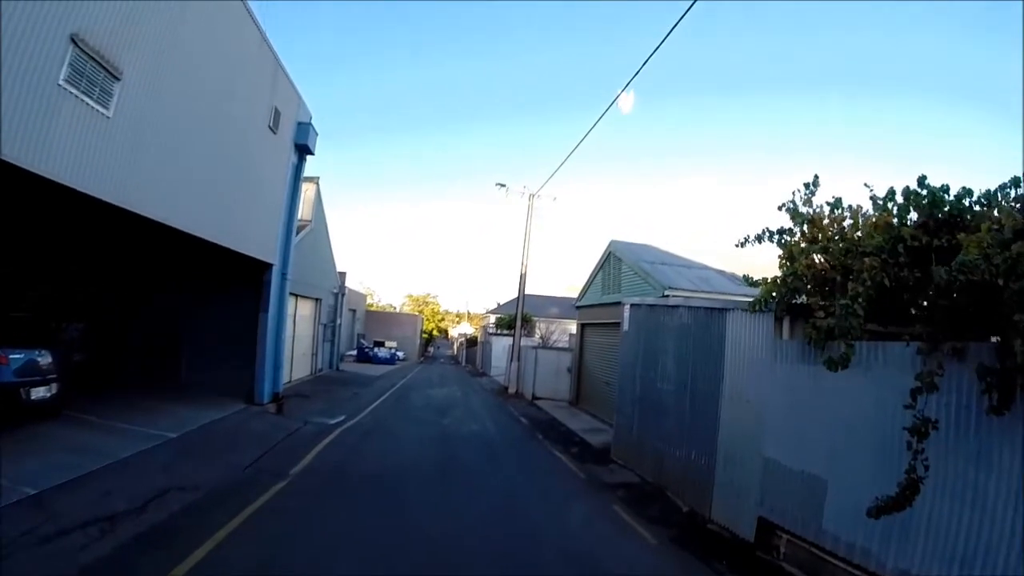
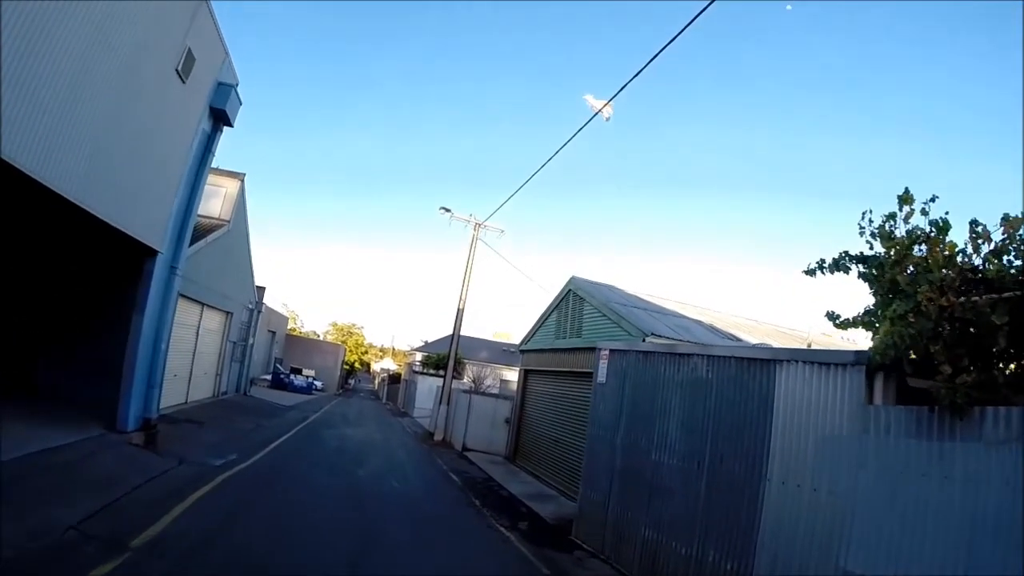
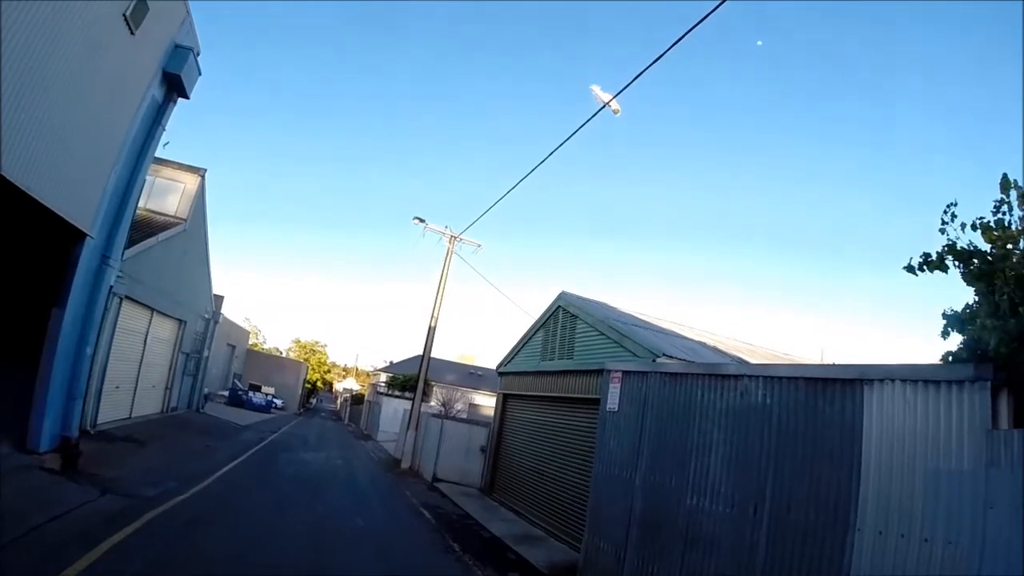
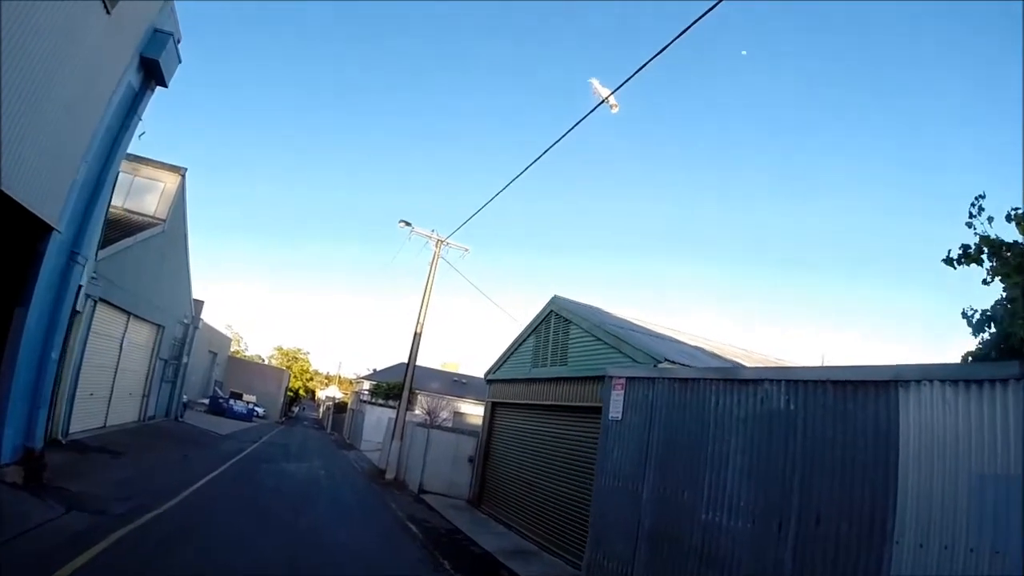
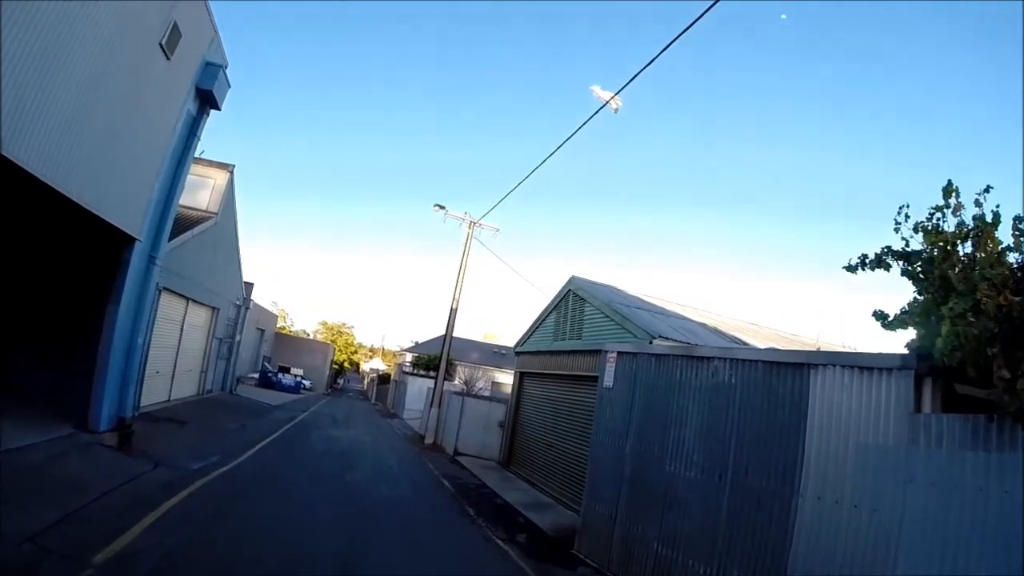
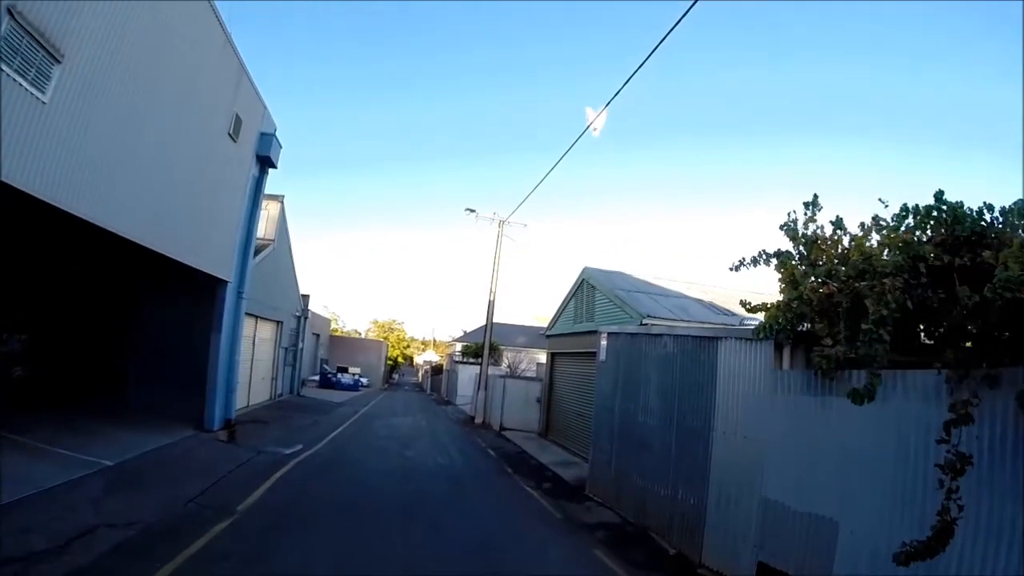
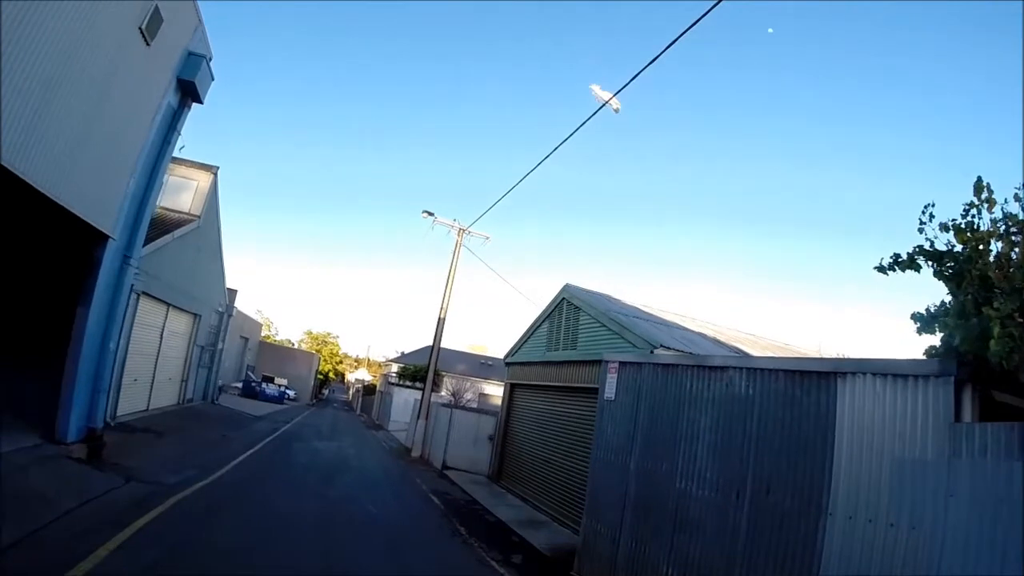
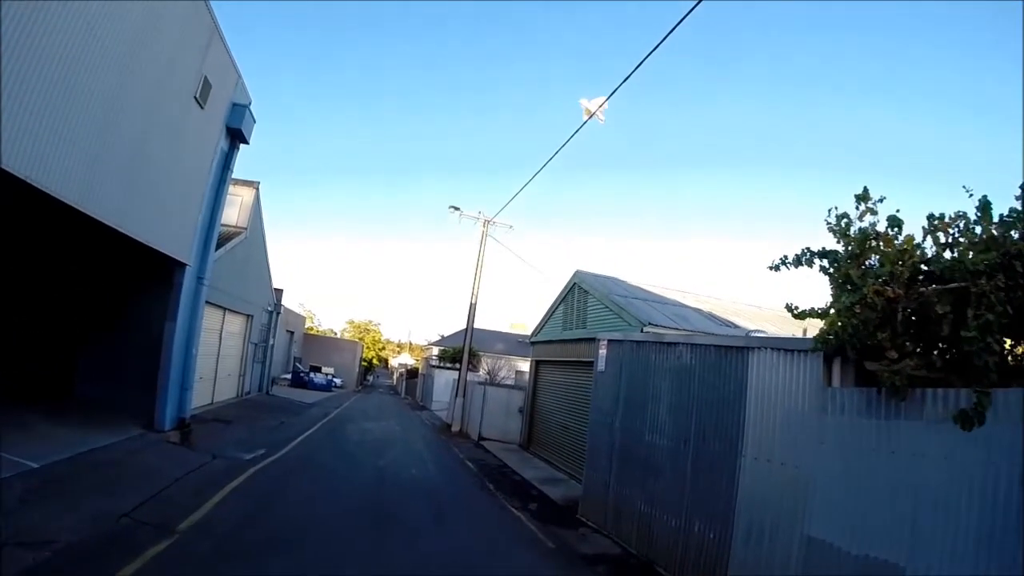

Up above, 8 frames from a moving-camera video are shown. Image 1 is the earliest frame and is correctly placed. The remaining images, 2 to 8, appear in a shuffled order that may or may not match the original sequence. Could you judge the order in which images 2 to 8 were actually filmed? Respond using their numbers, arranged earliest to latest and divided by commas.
6, 8, 2, 5, 7, 3, 4
